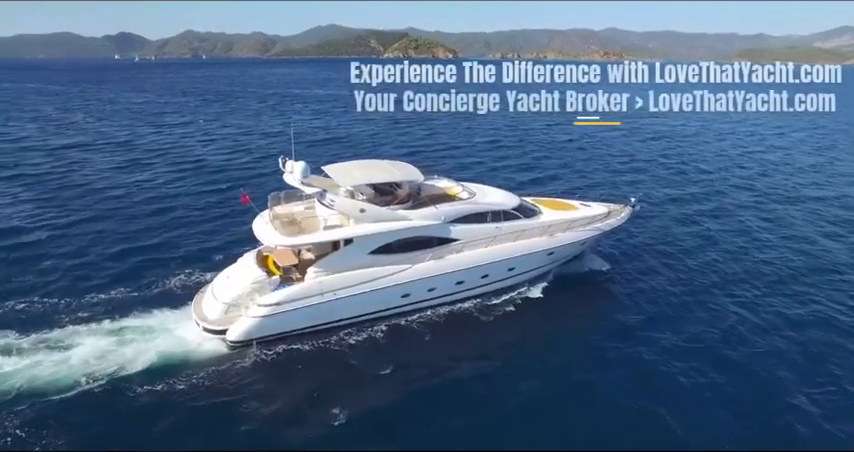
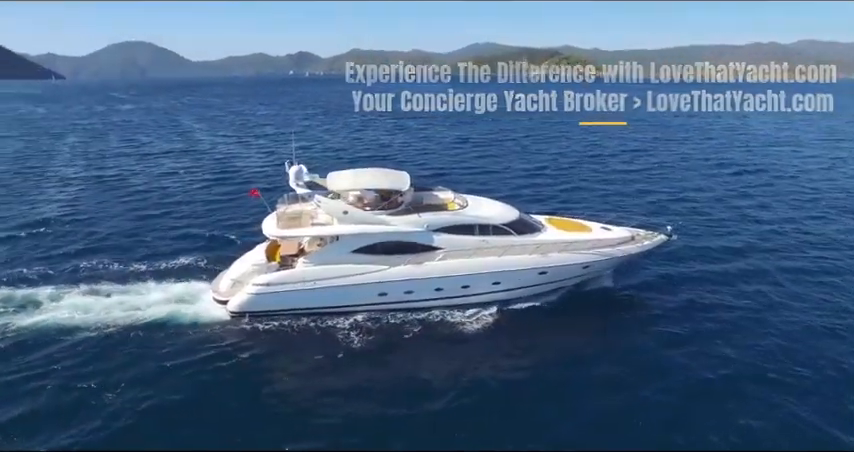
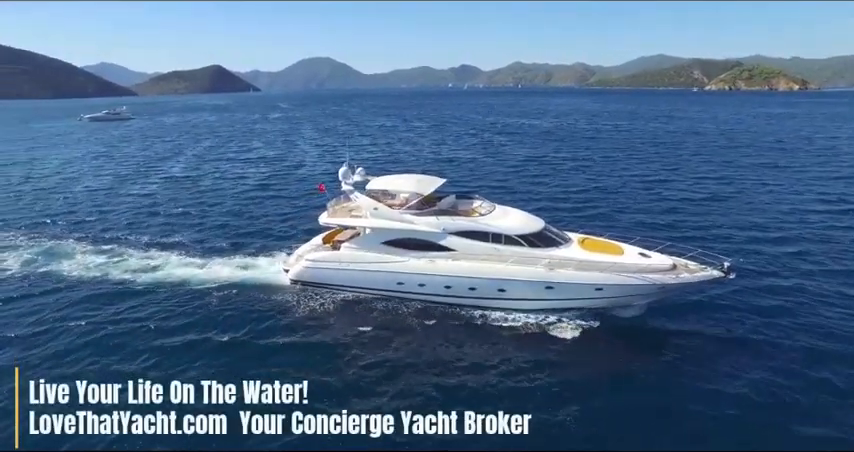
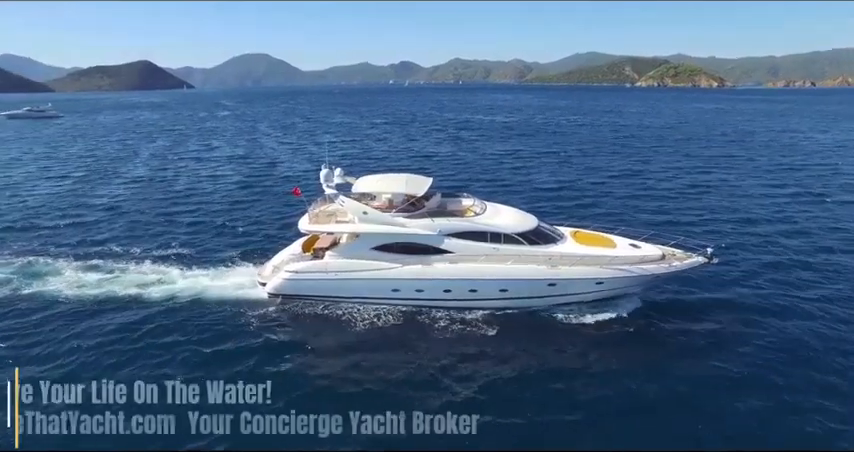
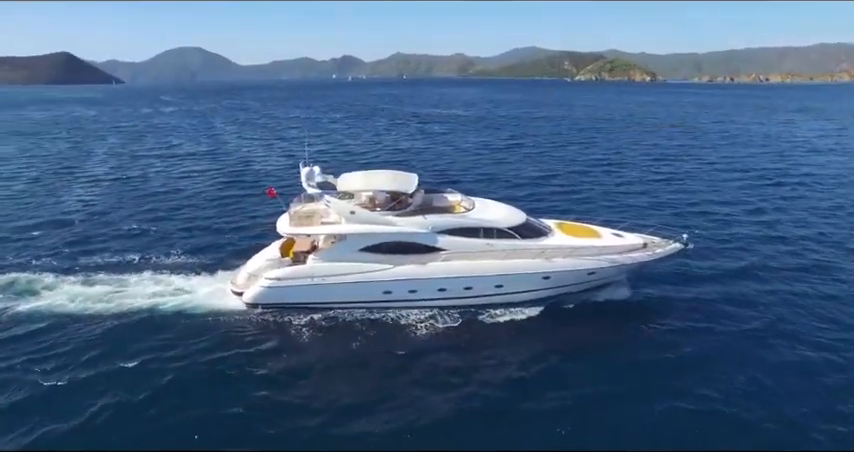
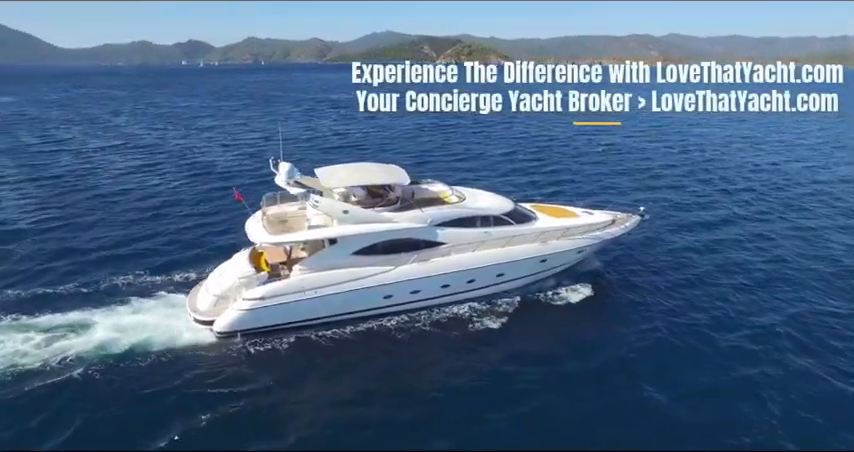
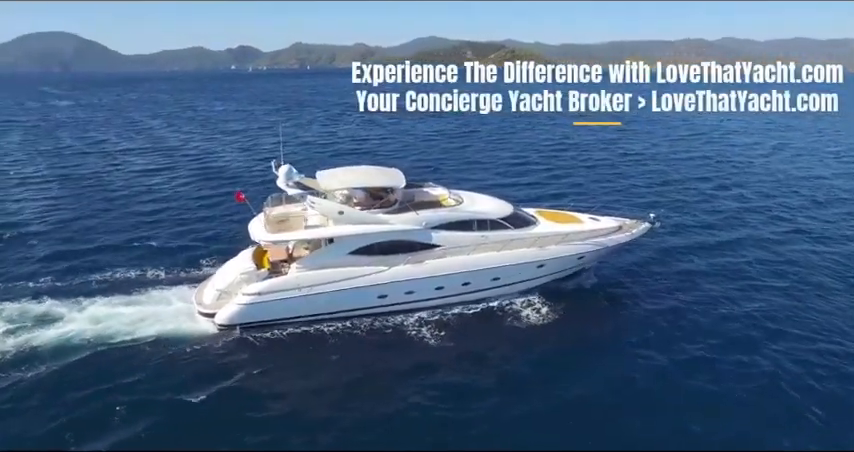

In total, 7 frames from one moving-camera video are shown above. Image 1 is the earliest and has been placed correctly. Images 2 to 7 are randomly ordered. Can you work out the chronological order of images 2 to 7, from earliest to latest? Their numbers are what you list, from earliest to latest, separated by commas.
6, 7, 2, 5, 4, 3
